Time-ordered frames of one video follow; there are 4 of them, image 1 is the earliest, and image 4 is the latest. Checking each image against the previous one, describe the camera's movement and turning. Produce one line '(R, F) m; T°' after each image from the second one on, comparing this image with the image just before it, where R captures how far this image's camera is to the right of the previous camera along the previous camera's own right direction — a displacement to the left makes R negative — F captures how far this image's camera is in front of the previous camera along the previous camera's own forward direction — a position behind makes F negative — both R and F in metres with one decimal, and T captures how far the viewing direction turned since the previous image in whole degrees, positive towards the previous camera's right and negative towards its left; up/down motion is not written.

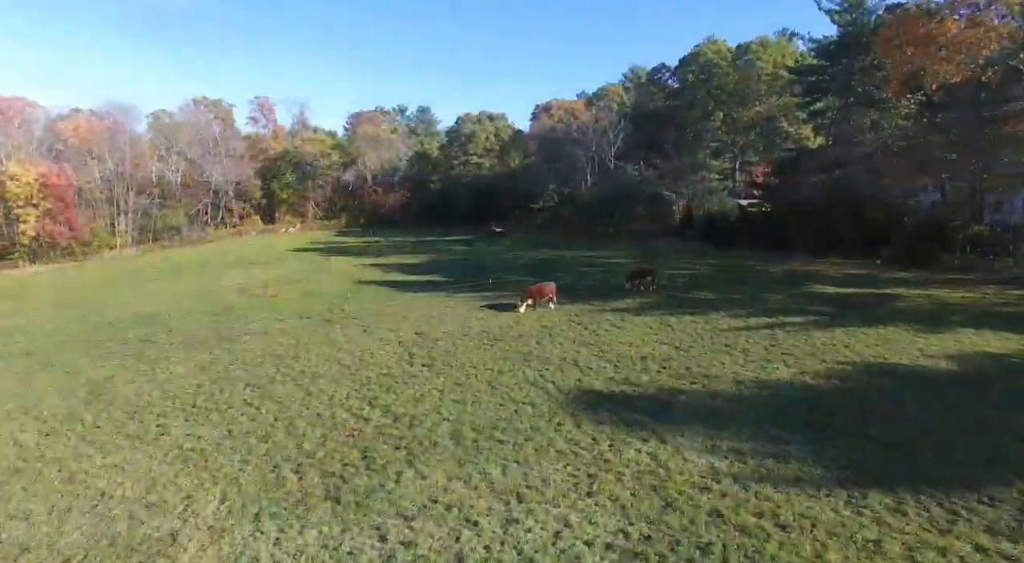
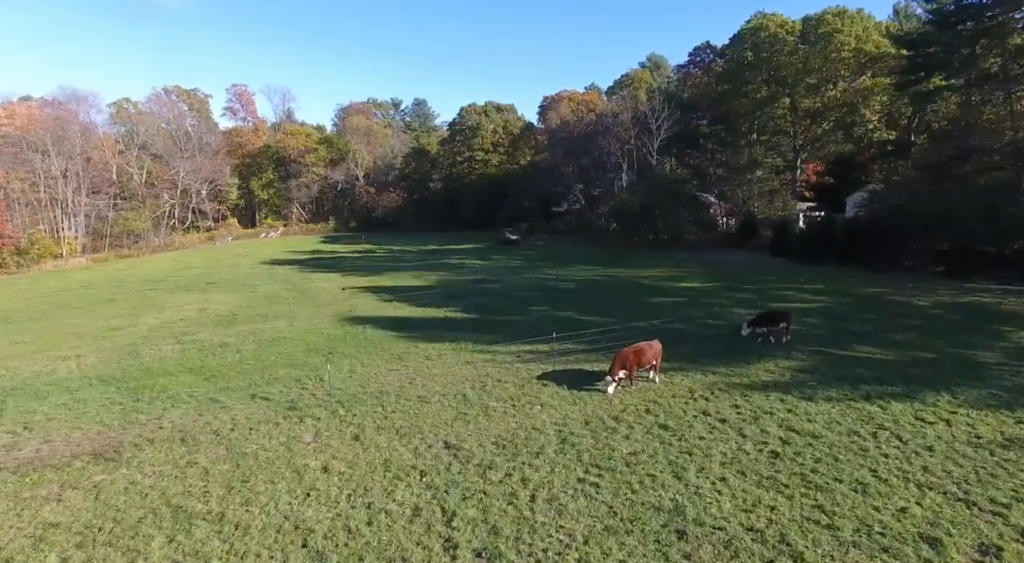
(-1.4, +6.2) m; +1°
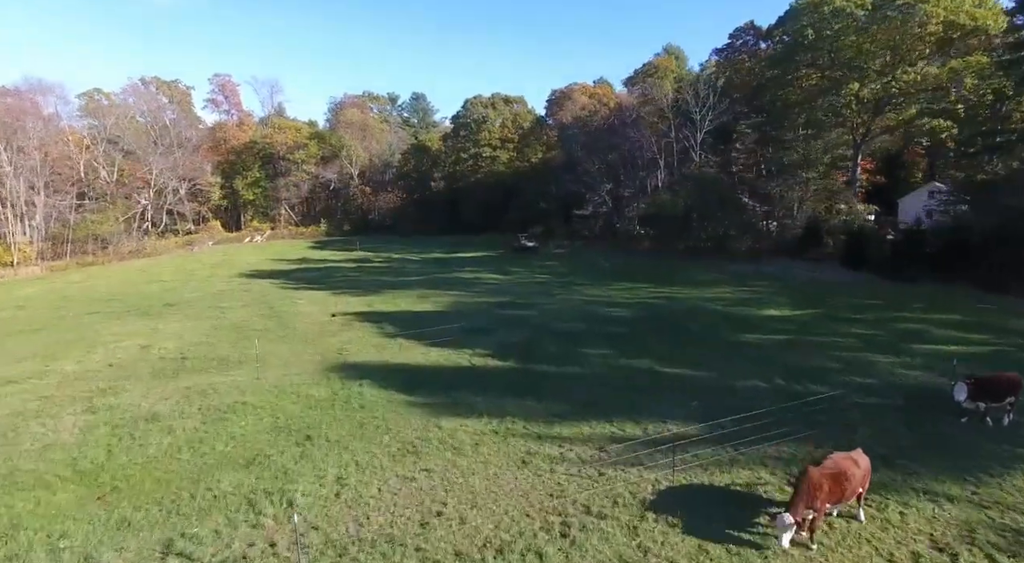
(-1.0, +4.4) m; 0°
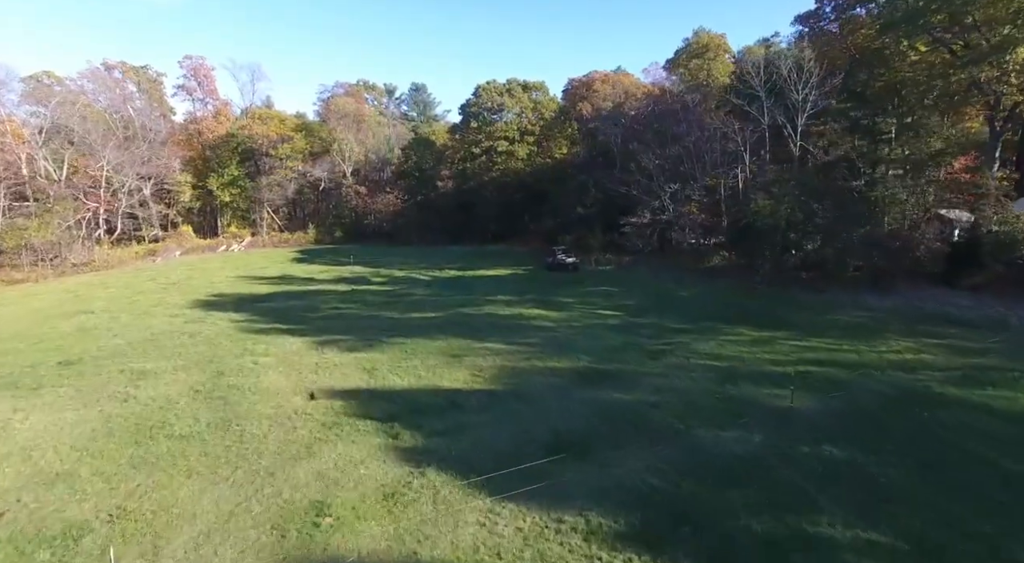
(-1.6, +6.5) m; +1°
